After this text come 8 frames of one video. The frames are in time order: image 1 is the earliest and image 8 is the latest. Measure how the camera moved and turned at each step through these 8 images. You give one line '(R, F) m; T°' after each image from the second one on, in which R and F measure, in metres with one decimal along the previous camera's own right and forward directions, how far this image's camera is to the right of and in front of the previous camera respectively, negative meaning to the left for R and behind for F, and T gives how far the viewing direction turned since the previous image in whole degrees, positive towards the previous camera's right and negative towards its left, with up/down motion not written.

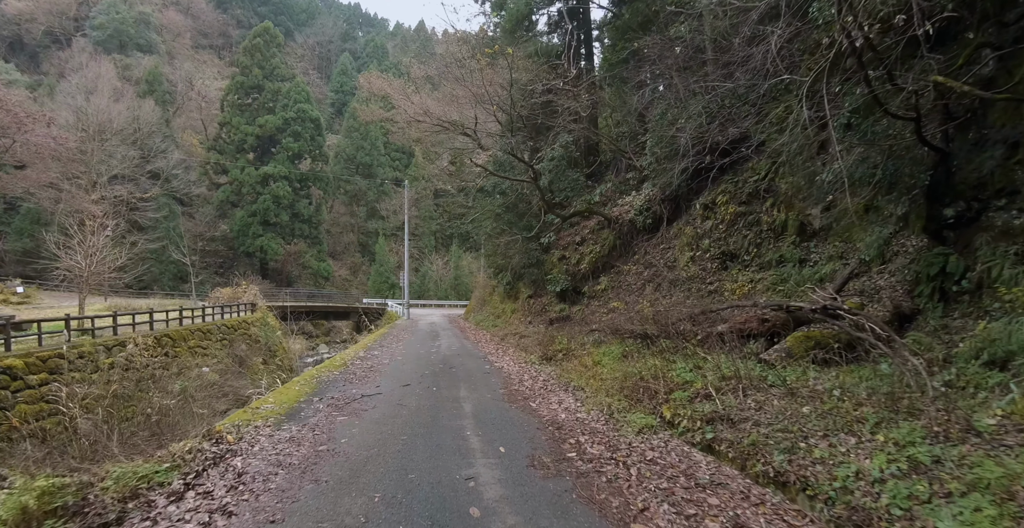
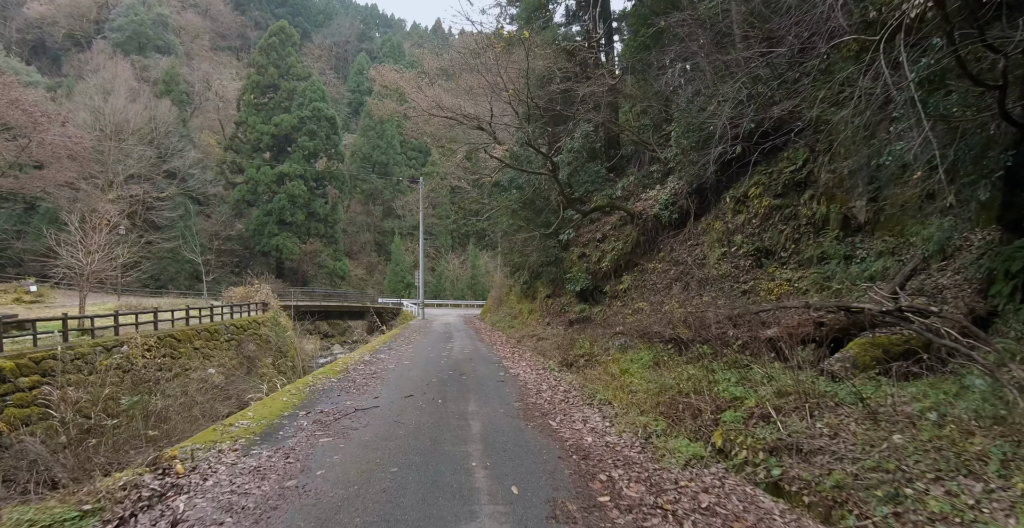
(0.0, +0.7) m; -2°
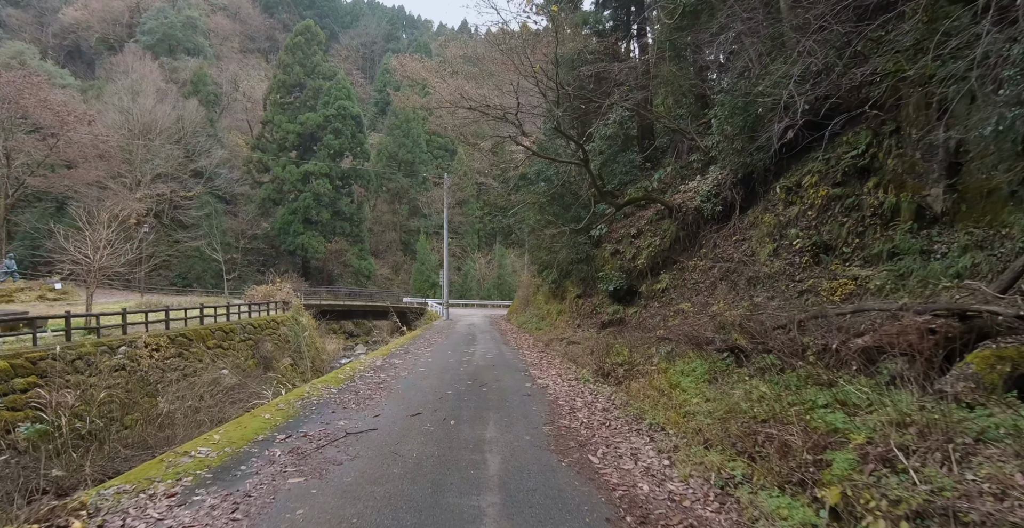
(0.0, +0.9) m; -3°
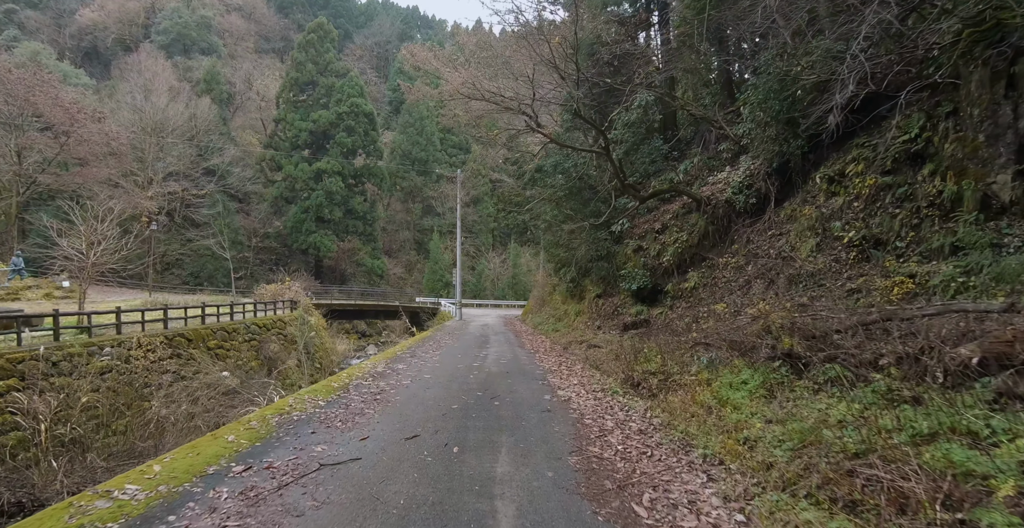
(0.0, +0.8) m; -1°
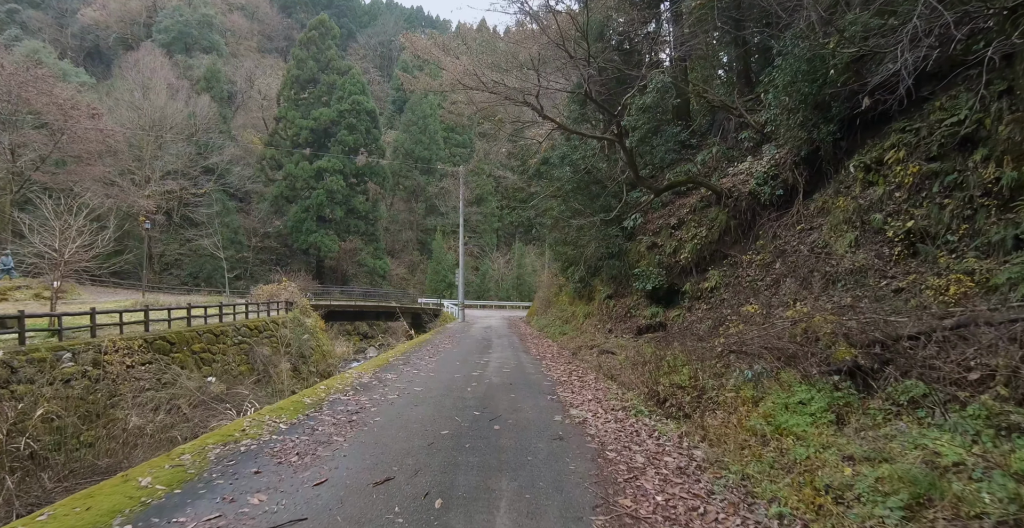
(0.0, +0.8) m; 0°
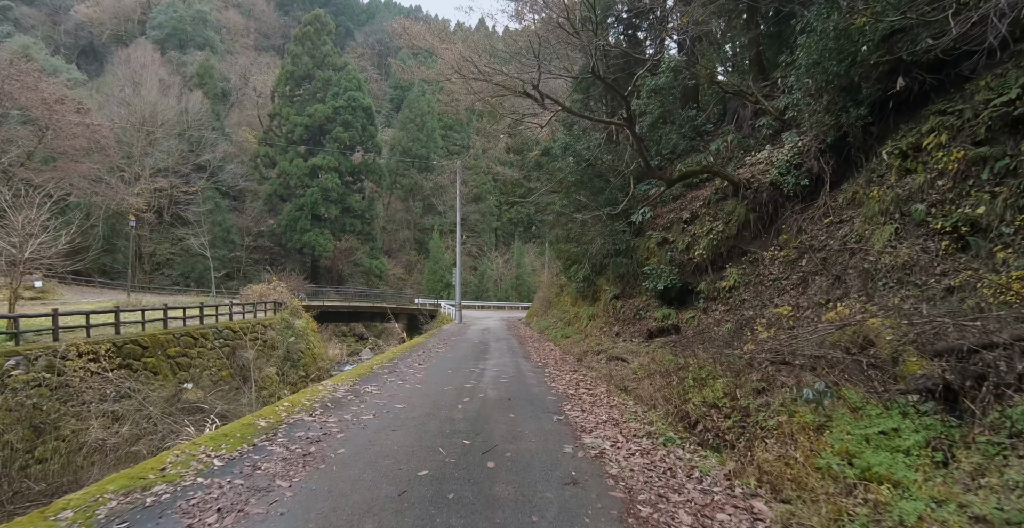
(0.0, +0.8) m; 0°
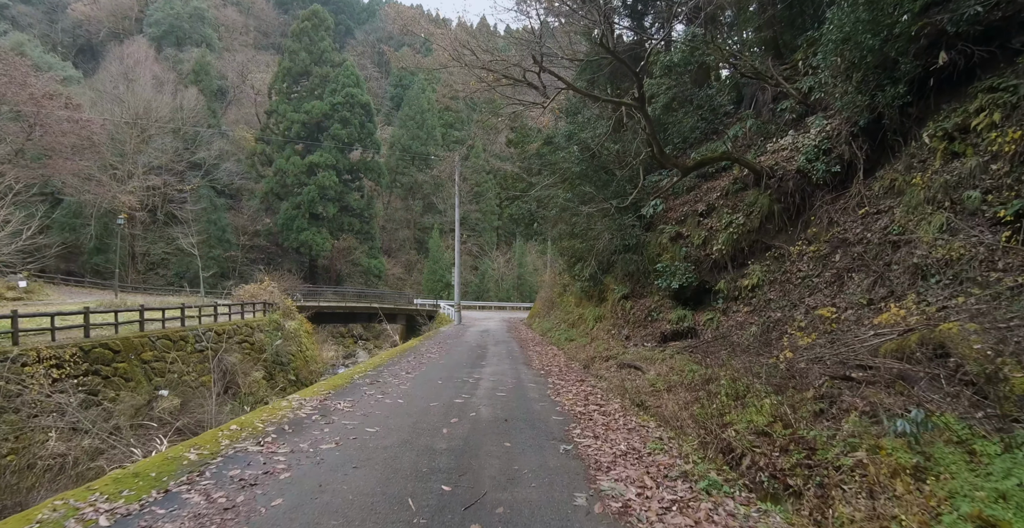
(0.0, +0.8) m; 0°
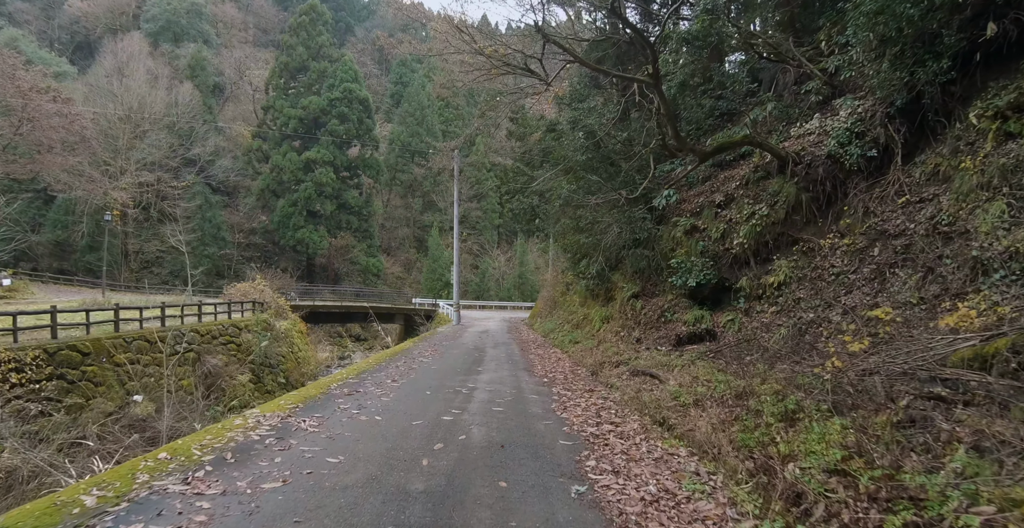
(0.0, +0.7) m; 0°
